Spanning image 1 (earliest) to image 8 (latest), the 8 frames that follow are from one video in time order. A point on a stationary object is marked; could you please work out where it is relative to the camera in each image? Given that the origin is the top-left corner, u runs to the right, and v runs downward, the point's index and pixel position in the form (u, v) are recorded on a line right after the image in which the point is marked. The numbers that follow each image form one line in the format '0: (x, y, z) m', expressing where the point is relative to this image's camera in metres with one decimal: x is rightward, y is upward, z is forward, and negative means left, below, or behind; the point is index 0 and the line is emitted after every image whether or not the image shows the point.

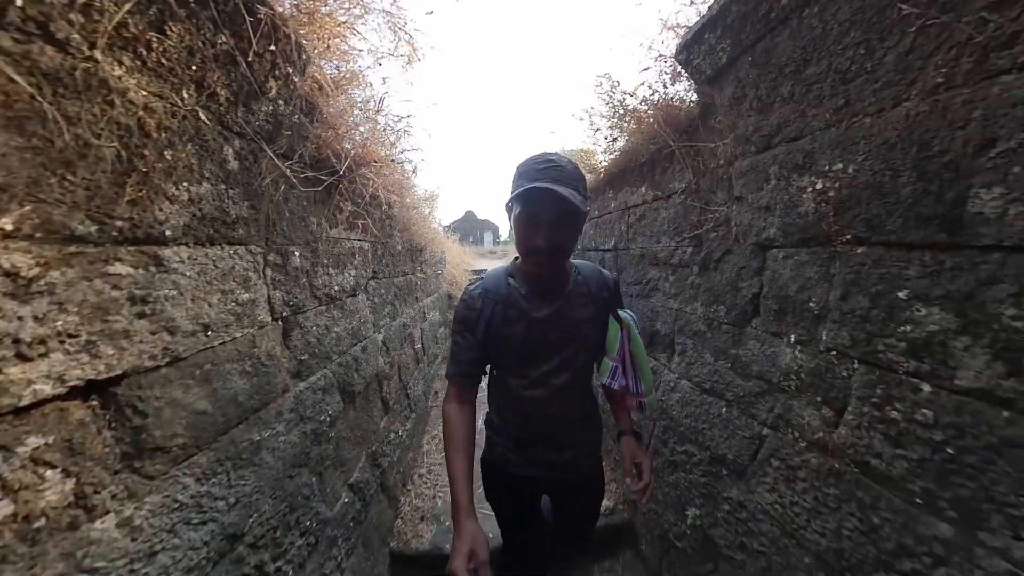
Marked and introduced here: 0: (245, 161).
0: (-1.4, +0.7, +0.9) m
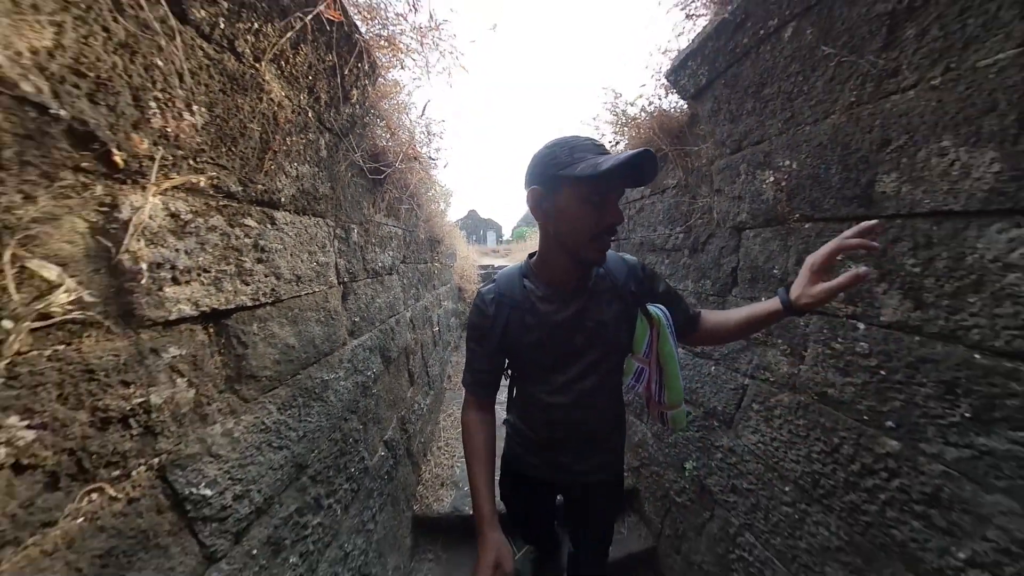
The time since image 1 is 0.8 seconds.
0: (-1.2, +1.0, +1.2) m
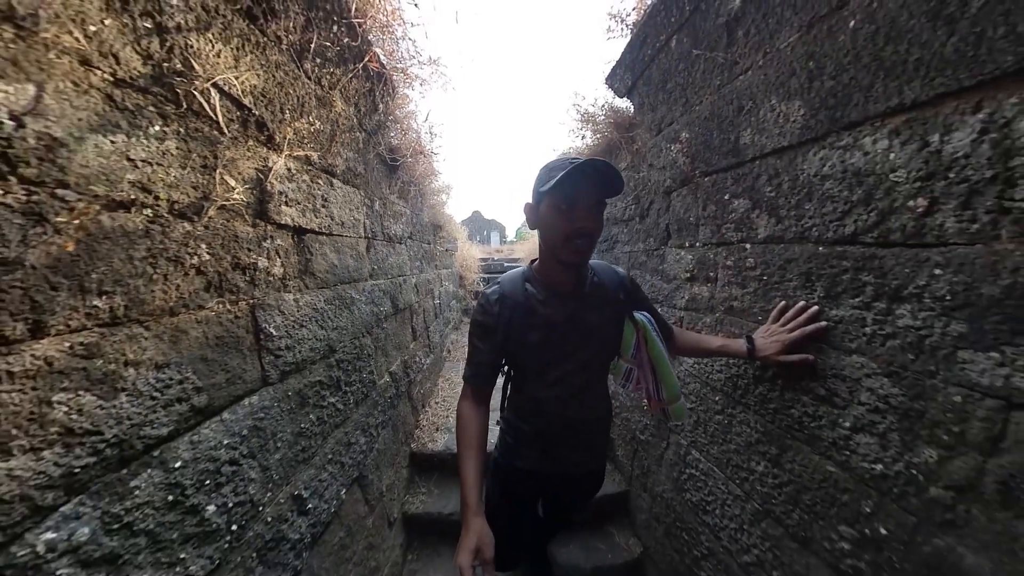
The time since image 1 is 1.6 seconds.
0: (-1.5, +1.4, +1.7) m
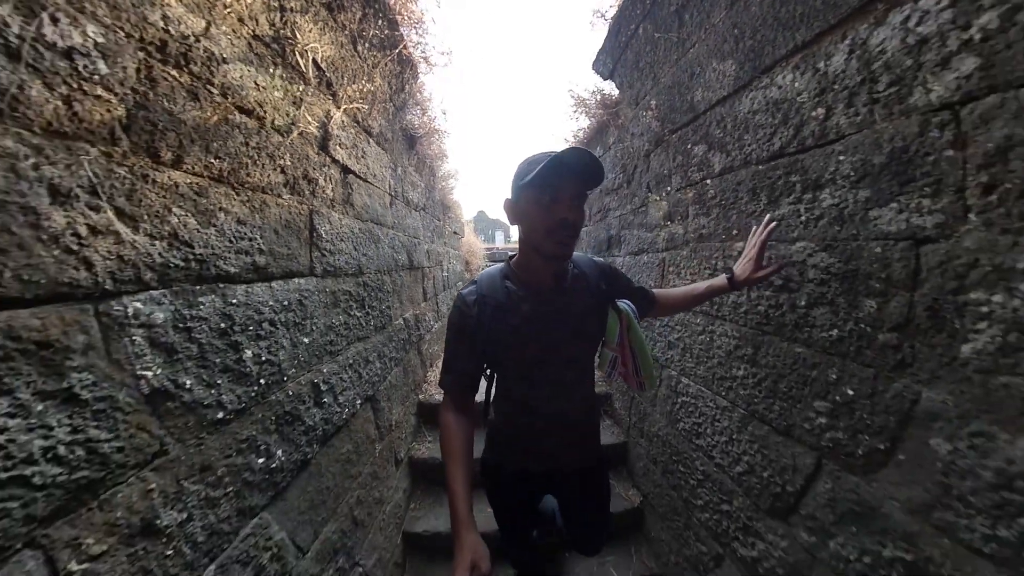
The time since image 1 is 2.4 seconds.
0: (-1.4, +2.0, +2.1) m
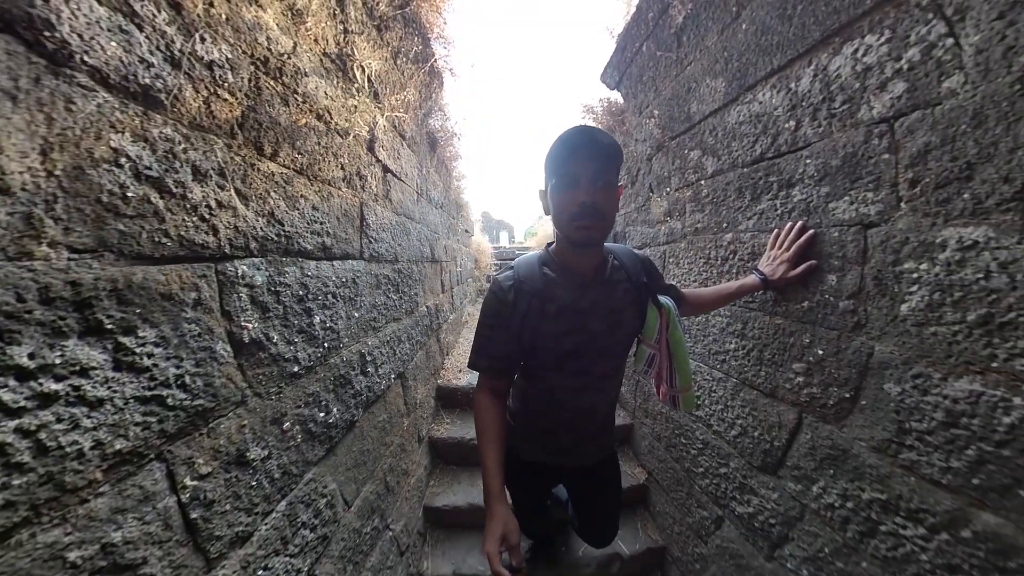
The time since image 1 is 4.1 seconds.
0: (-1.3, +2.2, +2.3) m
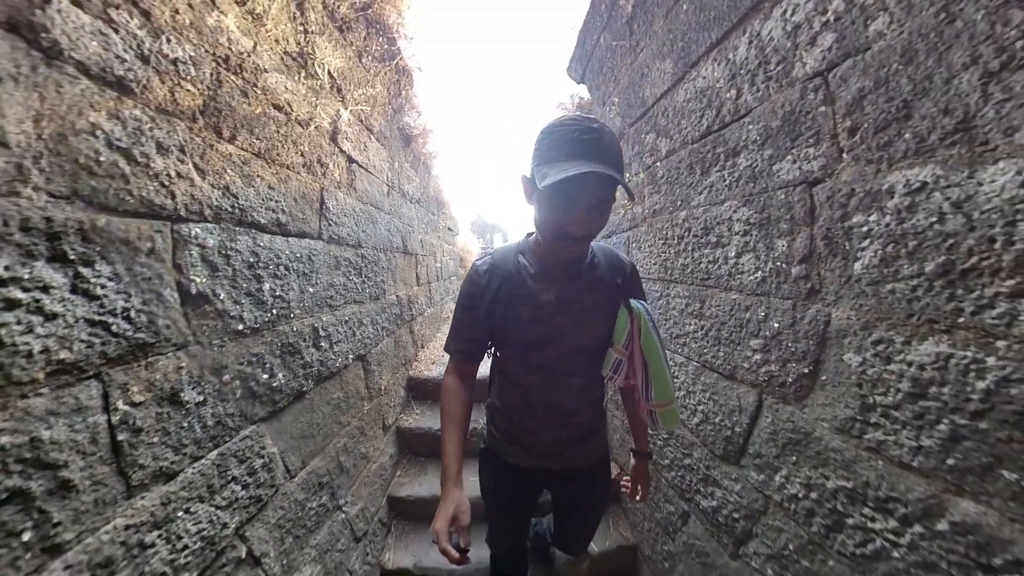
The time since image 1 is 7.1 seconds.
0: (-1.7, +2.4, +2.5) m
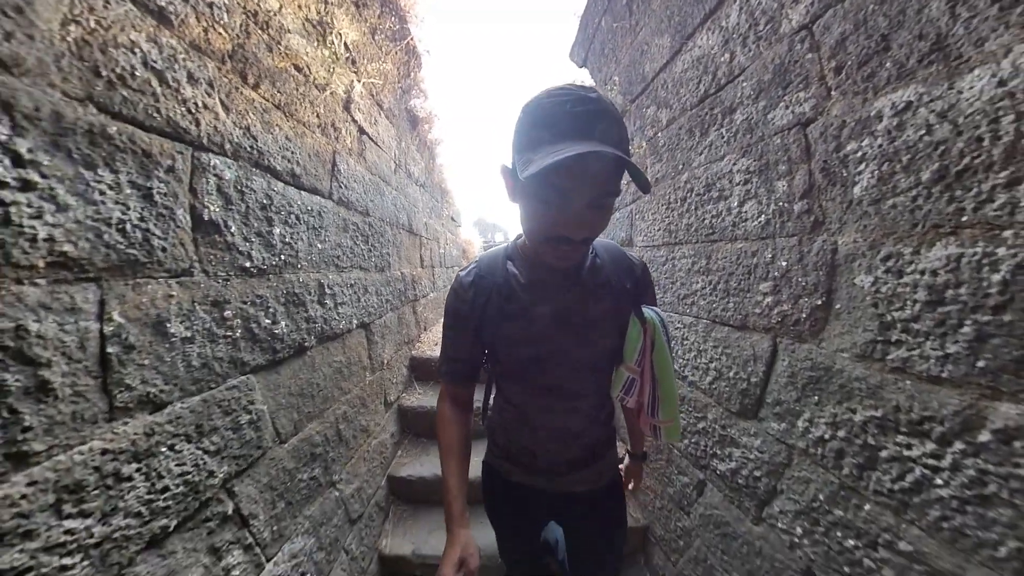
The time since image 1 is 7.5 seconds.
0: (-1.6, +2.7, +2.6) m
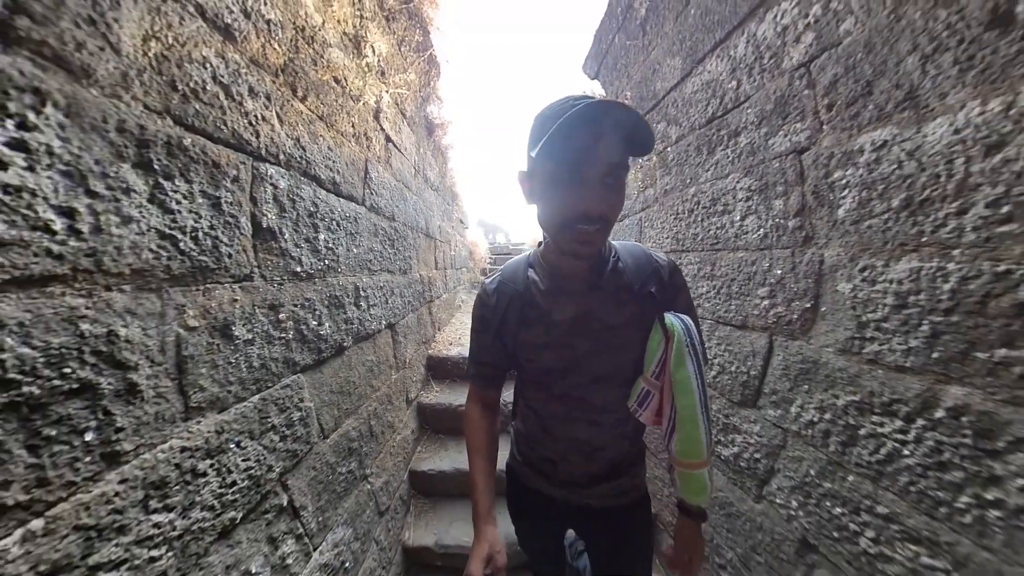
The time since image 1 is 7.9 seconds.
0: (-1.4, +2.7, +2.6) m
